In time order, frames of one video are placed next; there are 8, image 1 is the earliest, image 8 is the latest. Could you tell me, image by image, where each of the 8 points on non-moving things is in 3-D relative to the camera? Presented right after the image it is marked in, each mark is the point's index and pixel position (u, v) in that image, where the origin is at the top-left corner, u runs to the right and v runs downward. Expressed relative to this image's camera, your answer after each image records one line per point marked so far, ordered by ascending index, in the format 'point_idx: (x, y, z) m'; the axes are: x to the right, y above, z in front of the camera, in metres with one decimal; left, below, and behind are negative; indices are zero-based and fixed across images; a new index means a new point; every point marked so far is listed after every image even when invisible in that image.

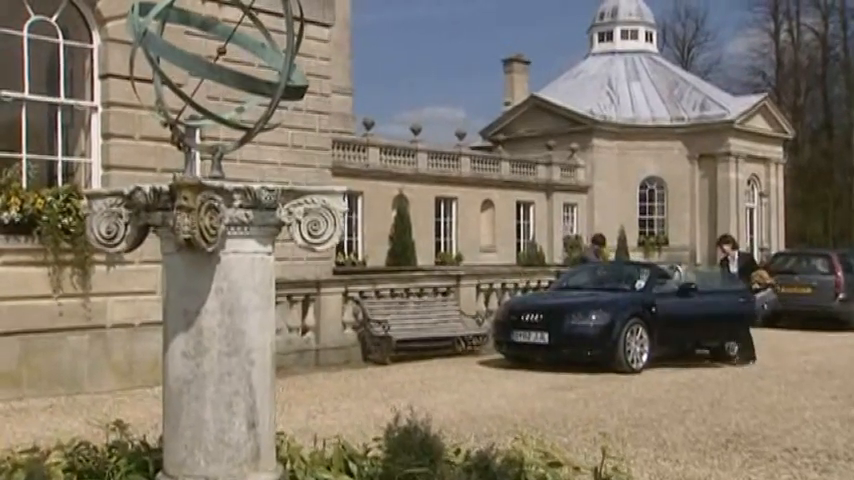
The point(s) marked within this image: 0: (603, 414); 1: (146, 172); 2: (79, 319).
0: (+1.7, -1.7, +10.8) m
1: (-3.2, +0.8, +12.9) m
2: (-3.8, -0.9, +12.2) m
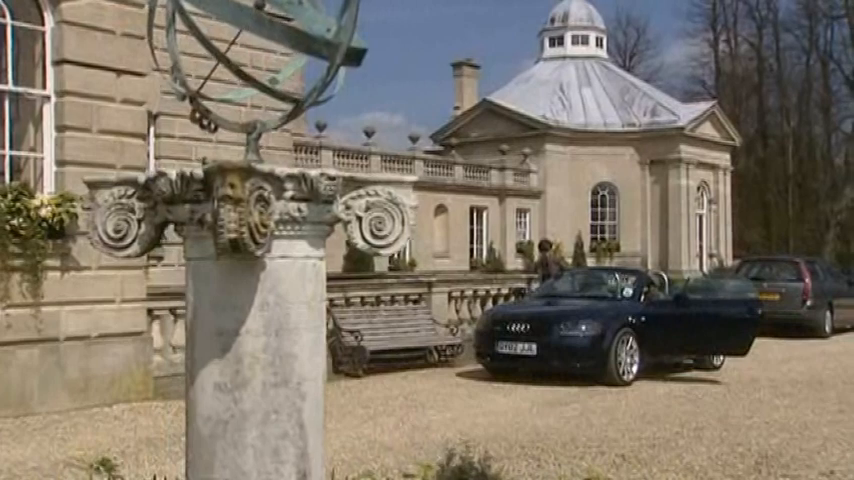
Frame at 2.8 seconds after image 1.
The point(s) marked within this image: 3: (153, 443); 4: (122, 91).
0: (+1.6, -1.7, +10.0) m
1: (-3.4, +0.8, +11.9) m
2: (-3.9, -0.9, +11.1) m
3: (-2.3, -1.7, +9.3) m
4: (-3.3, +1.6, +12.1) m
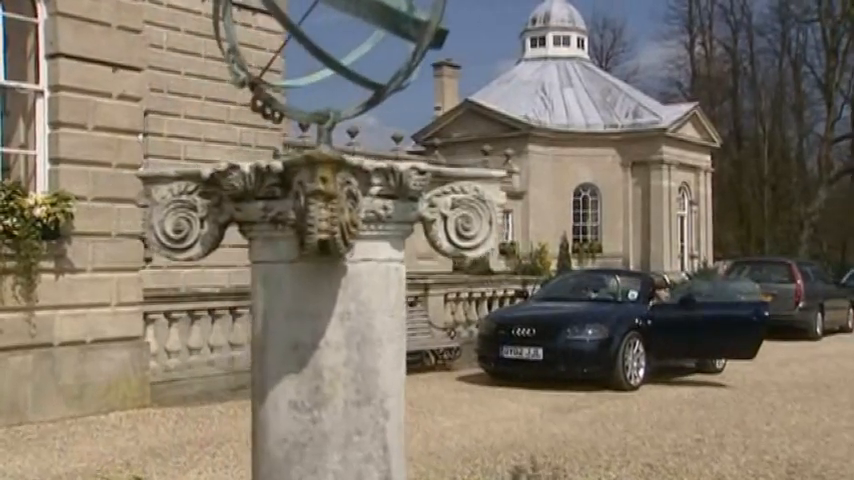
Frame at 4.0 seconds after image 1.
0: (+1.8, -1.7, +9.7) m
1: (-3.3, +0.7, +11.4) m
2: (-3.8, -0.9, +10.6) m
3: (-2.1, -1.7, +8.9) m
4: (-3.2, +1.6, +11.6) m
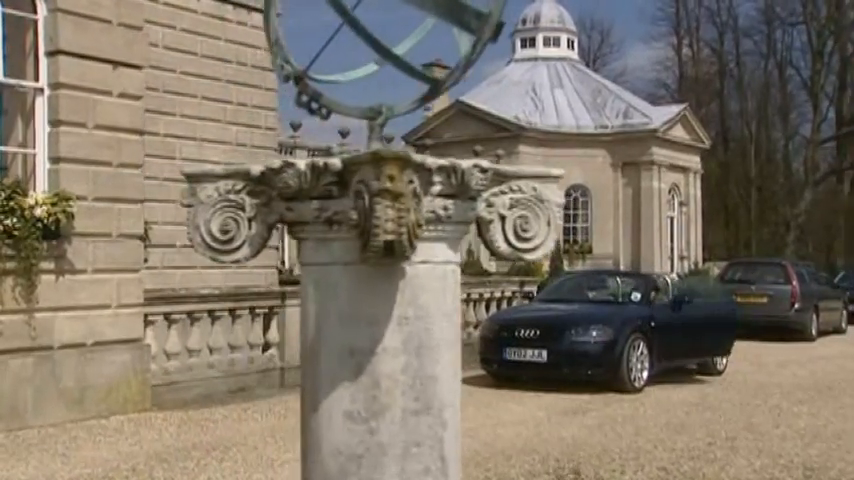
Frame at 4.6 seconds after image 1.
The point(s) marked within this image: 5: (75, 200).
0: (+1.8, -1.7, +9.6) m
1: (-3.3, +0.7, +11.2) m
2: (-3.8, -0.9, +10.4) m
3: (-2.0, -1.7, +8.7) m
4: (-3.1, +1.6, +11.5) m
5: (-3.4, +0.4, +10.9) m
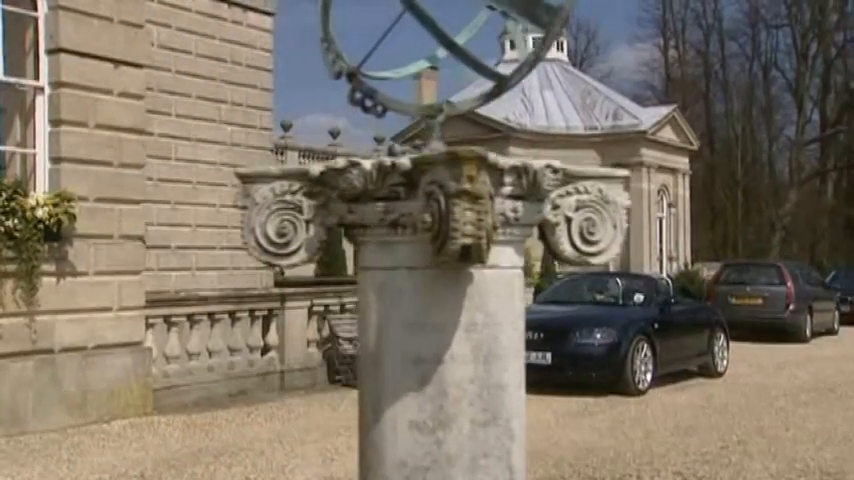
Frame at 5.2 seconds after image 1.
0: (+1.9, -1.7, +9.5) m
1: (-3.2, +0.7, +11.1) m
2: (-3.7, -0.9, +10.3) m
3: (-1.9, -1.7, +8.6) m
4: (-3.1, +1.6, +11.3) m
5: (-3.3, +0.4, +10.8) m
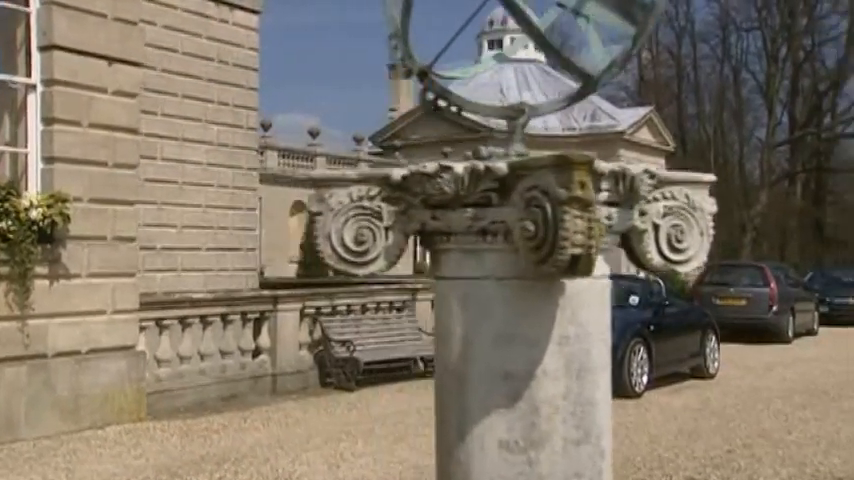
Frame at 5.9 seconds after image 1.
0: (+2.0, -1.8, +9.4) m
1: (-3.2, +0.7, +10.9) m
2: (-3.7, -1.0, +10.0) m
3: (-1.9, -1.7, +8.4) m
4: (-3.1, +1.6, +11.1) m
5: (-3.3, +0.4, +10.5) m
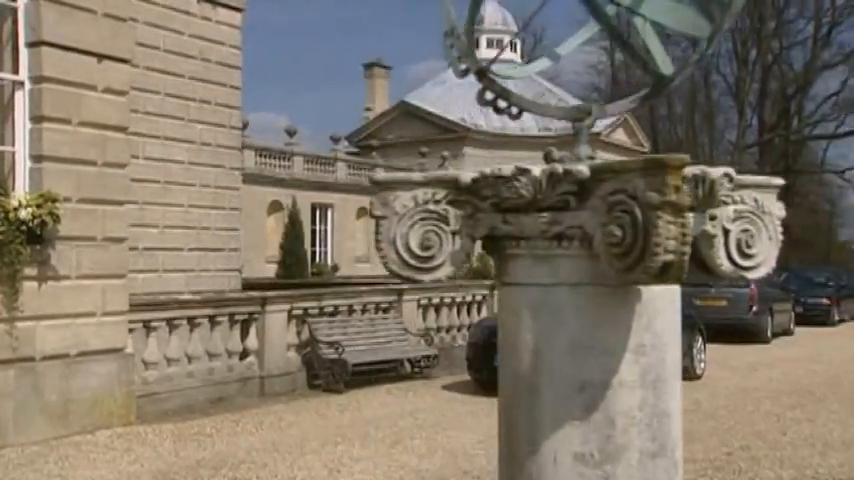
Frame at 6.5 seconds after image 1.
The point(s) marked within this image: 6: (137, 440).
0: (+1.9, -1.8, +9.3) m
1: (-3.2, +0.7, +10.7) m
2: (-3.7, -1.0, +9.8) m
3: (-1.9, -1.7, +8.2) m
4: (-3.1, +1.5, +10.9) m
5: (-3.4, +0.4, +10.4) m
6: (-2.6, -1.8, +10.0) m
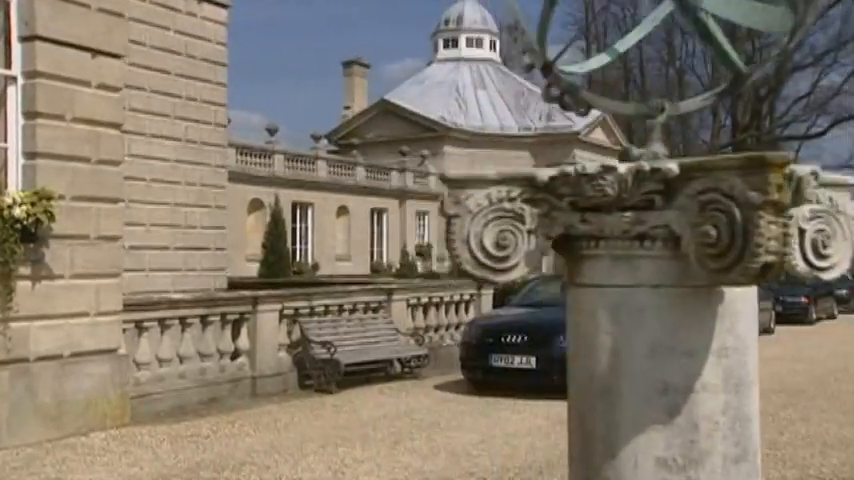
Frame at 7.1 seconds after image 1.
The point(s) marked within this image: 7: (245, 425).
0: (+2.0, -1.8, +9.3) m
1: (-3.3, +0.7, +10.5) m
2: (-3.7, -0.9, +9.7) m
3: (-1.8, -1.7, +8.1) m
4: (-3.1, +1.6, +10.8) m
5: (-3.4, +0.4, +10.2) m
6: (-2.6, -1.8, +9.8) m
7: (-1.7, -1.8, +10.7) m
